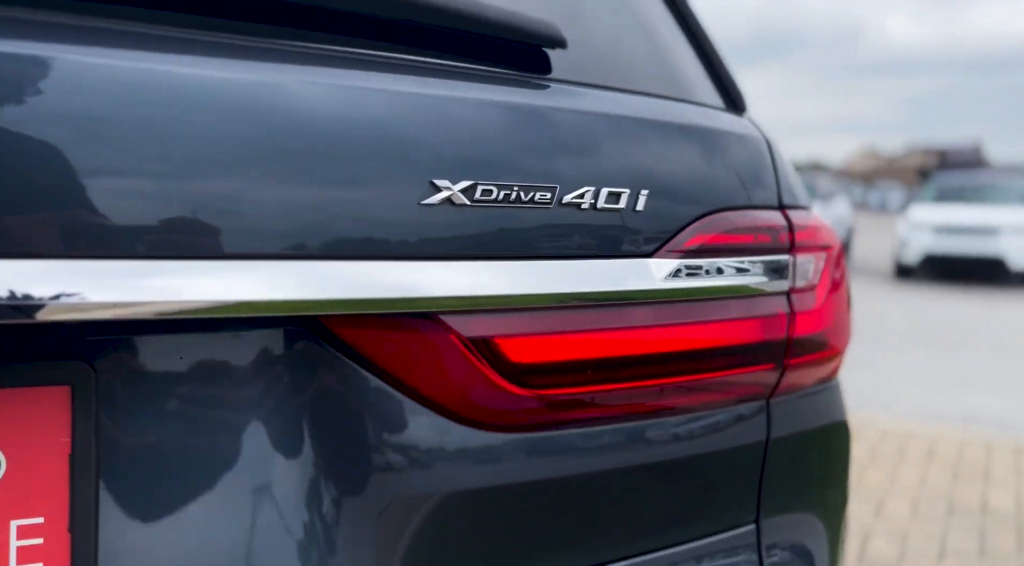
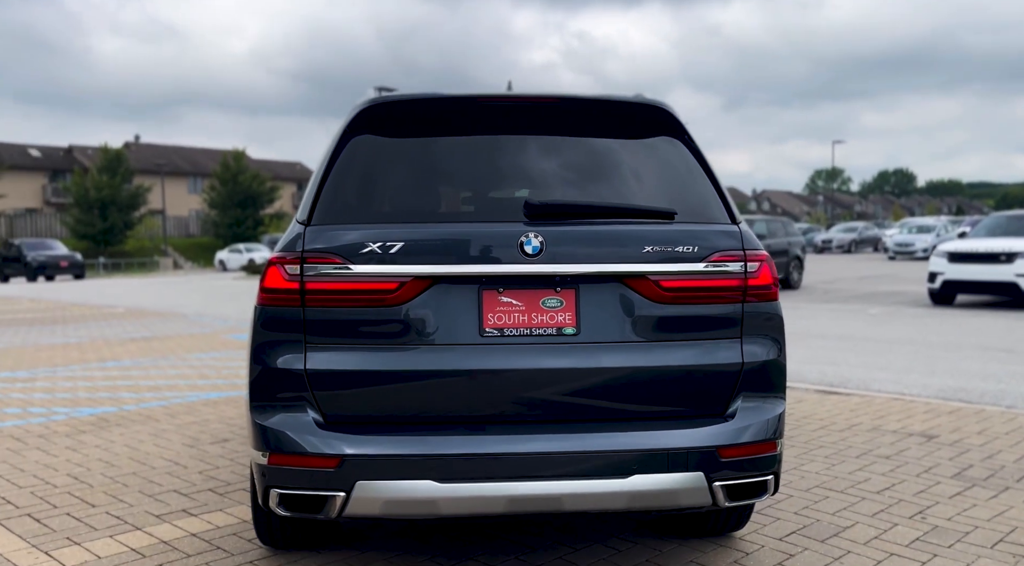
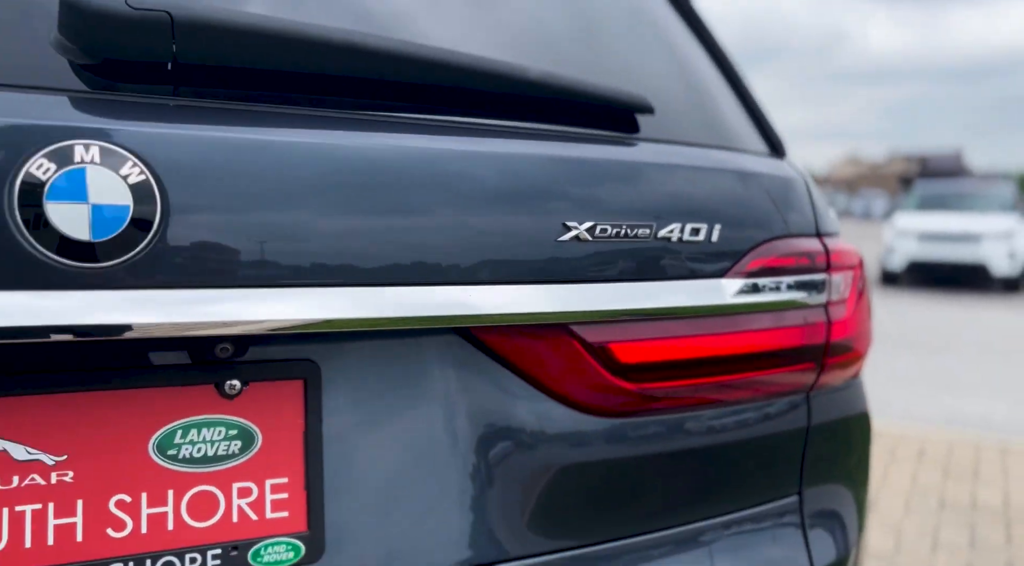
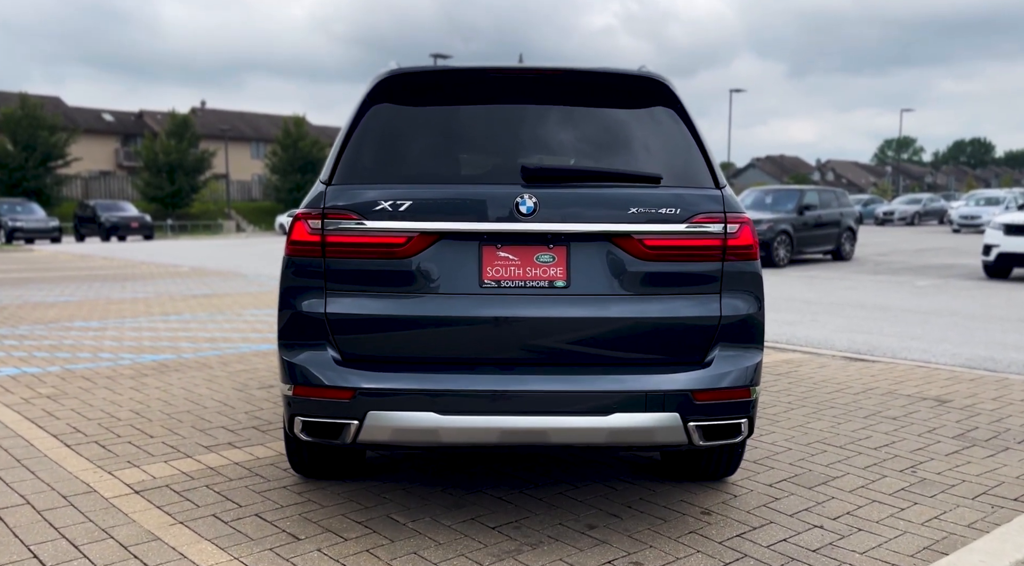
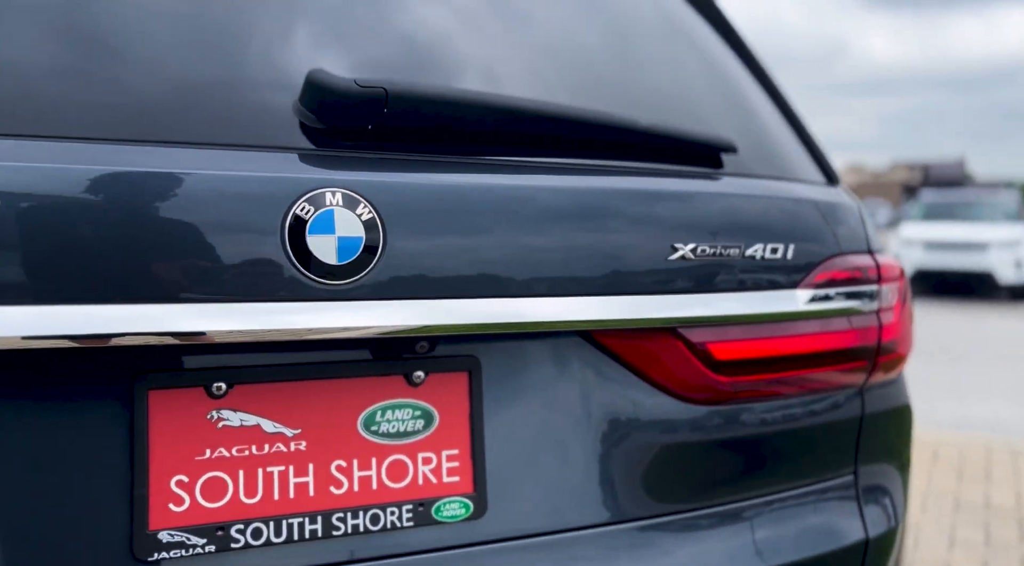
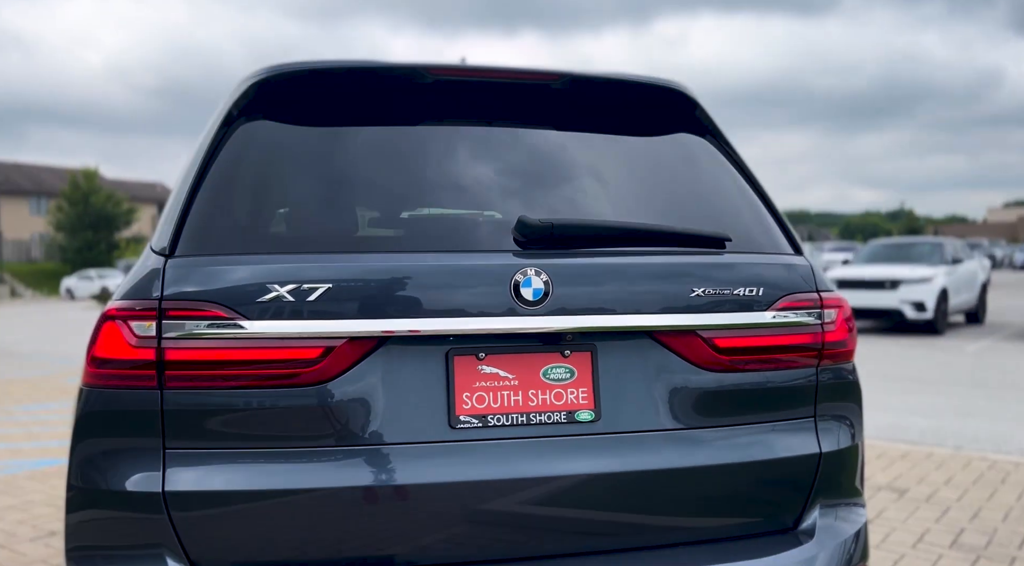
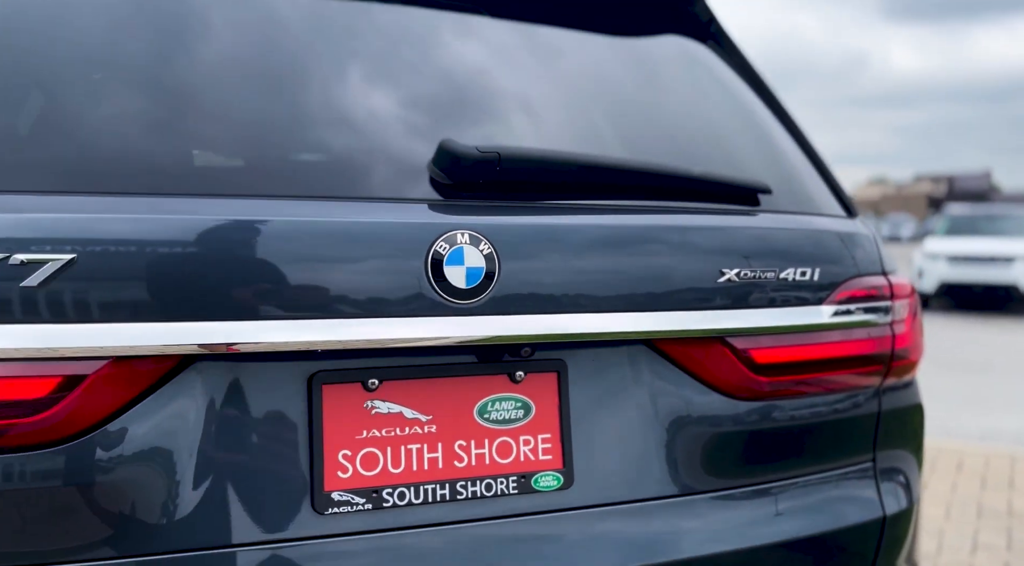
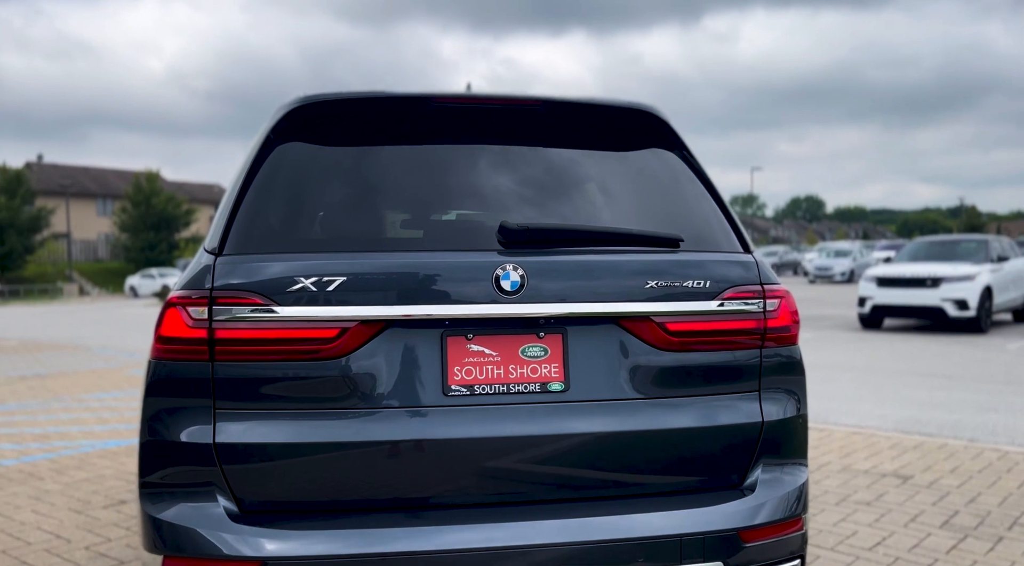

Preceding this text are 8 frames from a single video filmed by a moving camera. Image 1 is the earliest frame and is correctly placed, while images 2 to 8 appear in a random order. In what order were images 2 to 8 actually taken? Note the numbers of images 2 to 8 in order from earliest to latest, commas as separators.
3, 5, 7, 6, 8, 2, 4
